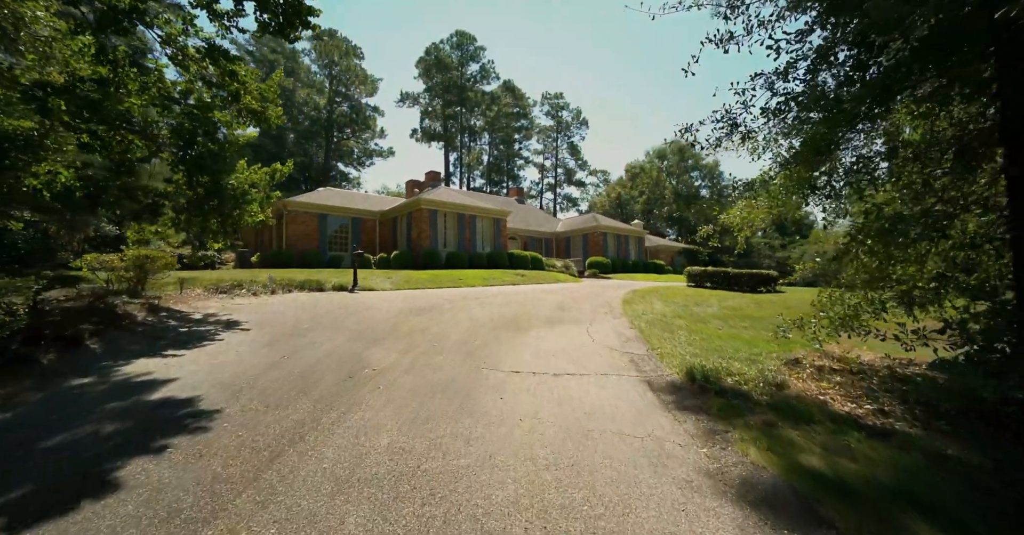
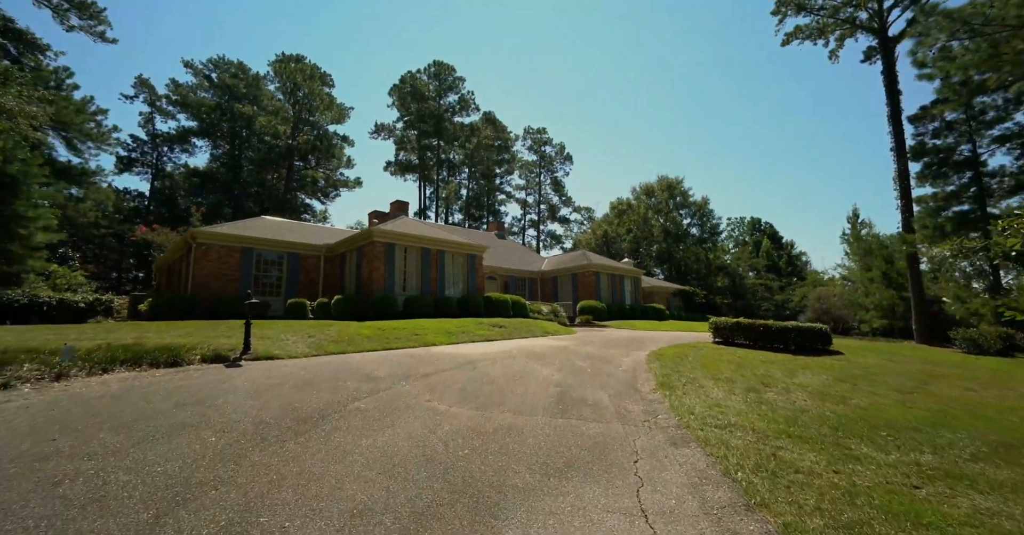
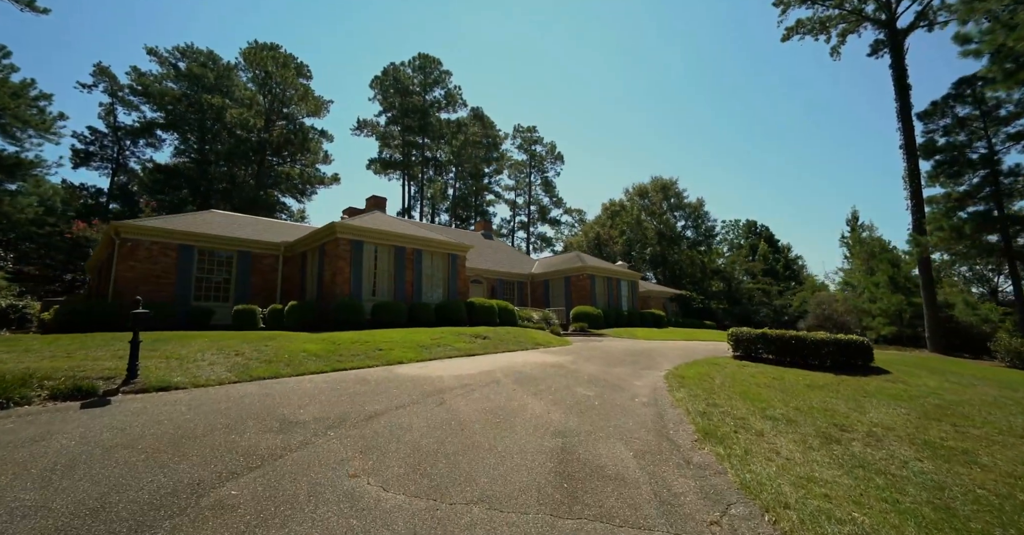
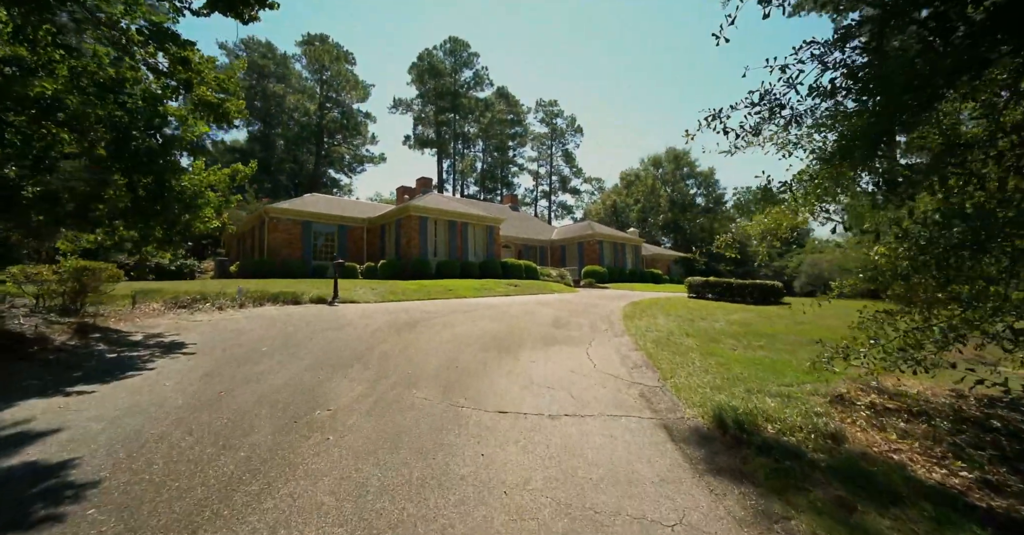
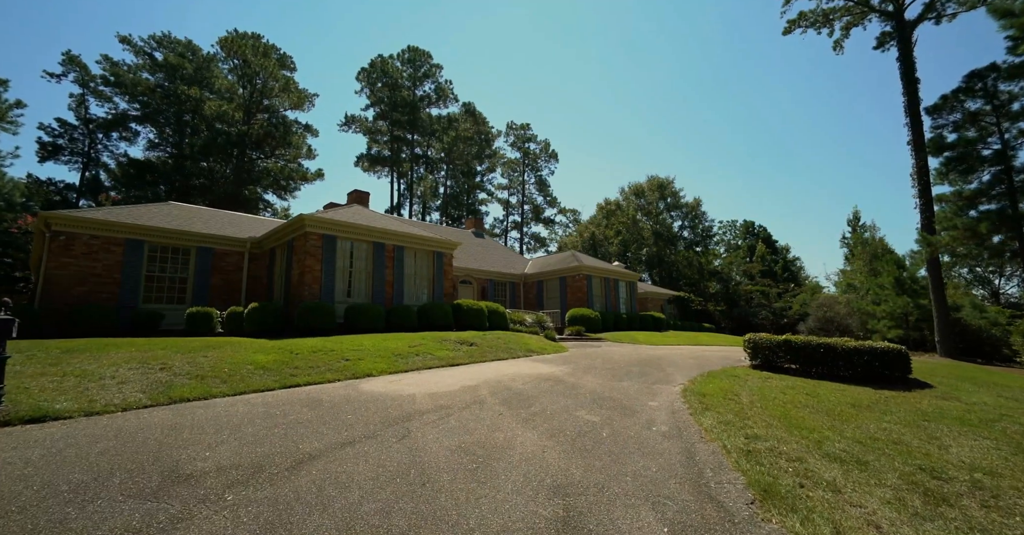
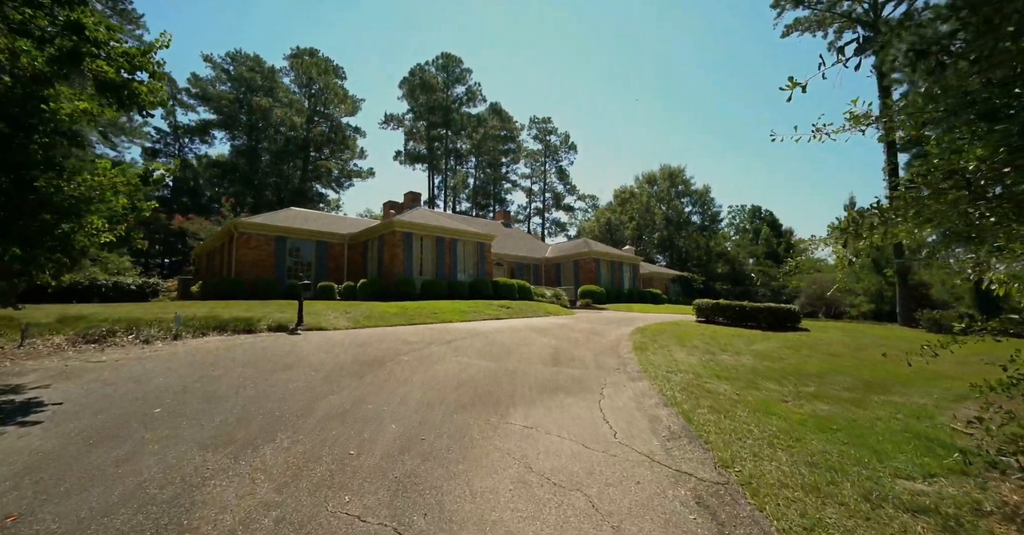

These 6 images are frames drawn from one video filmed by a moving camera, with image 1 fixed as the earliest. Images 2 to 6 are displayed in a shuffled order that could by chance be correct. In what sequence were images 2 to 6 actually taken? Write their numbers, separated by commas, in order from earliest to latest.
4, 6, 2, 3, 5
